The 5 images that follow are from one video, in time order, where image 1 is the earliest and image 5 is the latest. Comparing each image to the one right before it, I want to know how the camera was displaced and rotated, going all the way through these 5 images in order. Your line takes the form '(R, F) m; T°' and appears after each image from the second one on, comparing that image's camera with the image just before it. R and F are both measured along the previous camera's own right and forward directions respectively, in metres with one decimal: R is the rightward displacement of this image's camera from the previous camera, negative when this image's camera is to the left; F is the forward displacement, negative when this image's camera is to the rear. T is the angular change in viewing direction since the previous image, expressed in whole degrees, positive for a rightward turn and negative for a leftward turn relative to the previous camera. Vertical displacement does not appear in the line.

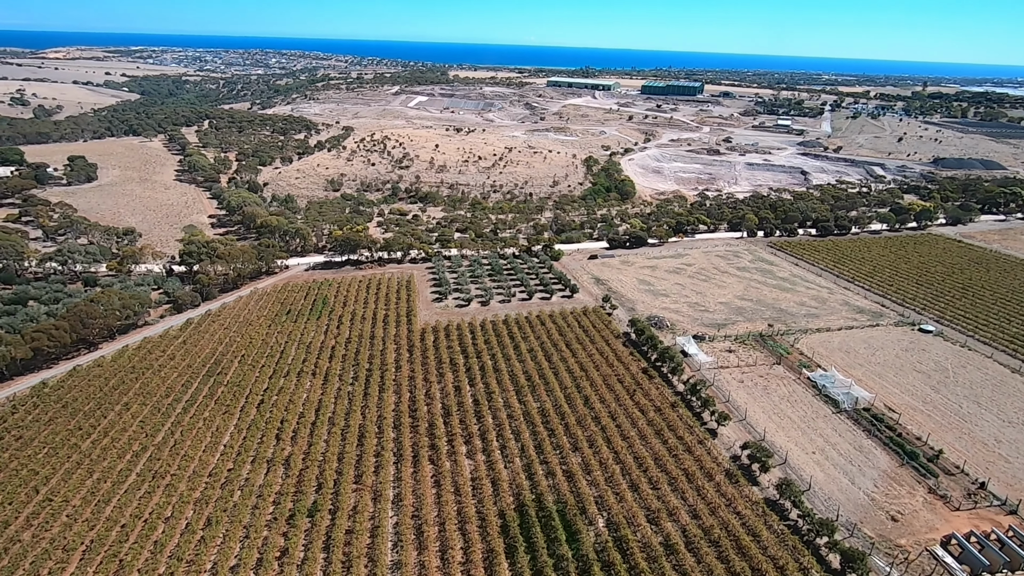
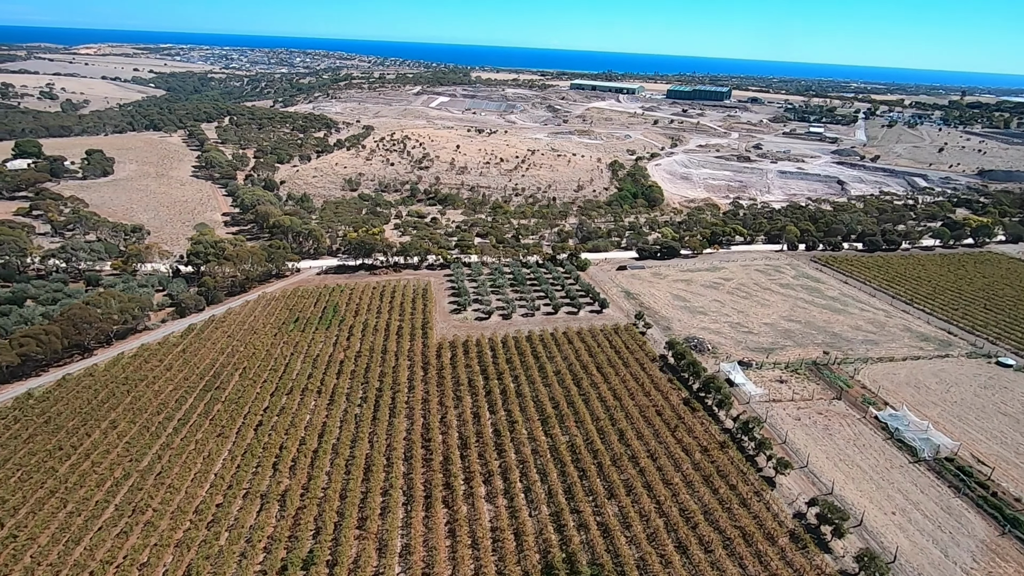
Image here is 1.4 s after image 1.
(-0.9, +4.1) m; -2°
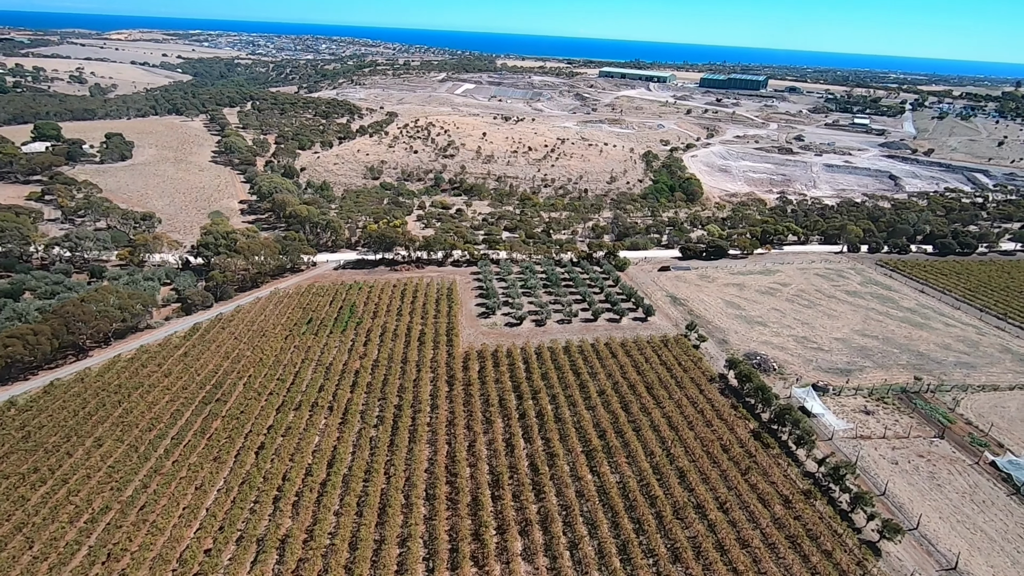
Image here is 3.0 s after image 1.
(-1.3, +5.1) m; -2°
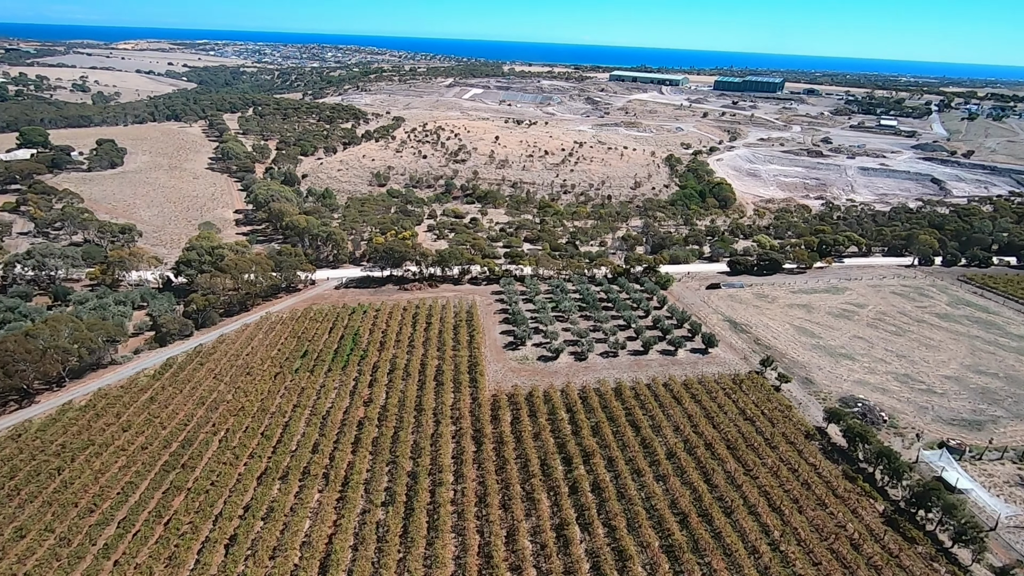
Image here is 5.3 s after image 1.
(-2.0, +7.5) m; -1°
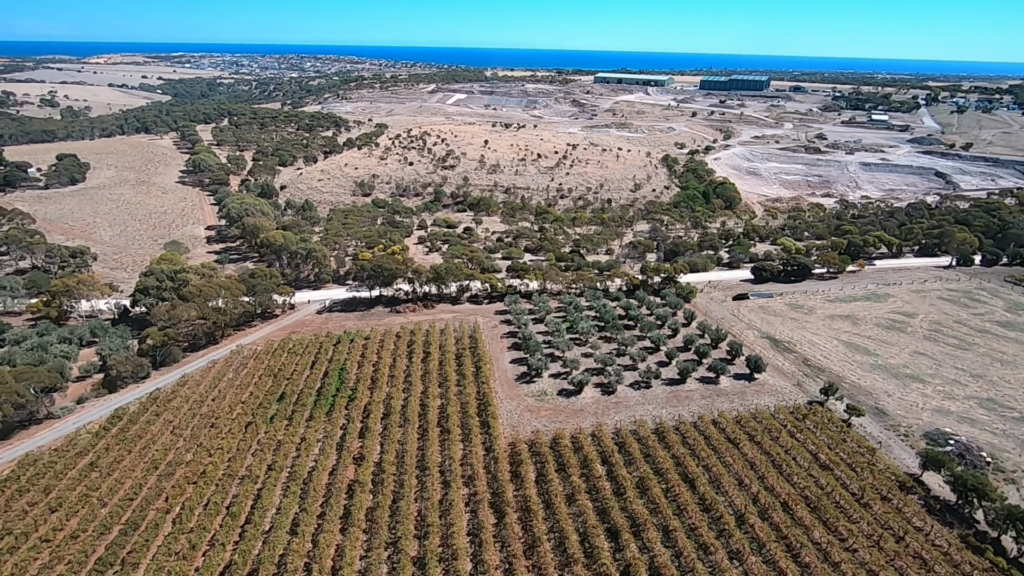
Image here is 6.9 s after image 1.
(-1.5, +5.6) m; +1°
